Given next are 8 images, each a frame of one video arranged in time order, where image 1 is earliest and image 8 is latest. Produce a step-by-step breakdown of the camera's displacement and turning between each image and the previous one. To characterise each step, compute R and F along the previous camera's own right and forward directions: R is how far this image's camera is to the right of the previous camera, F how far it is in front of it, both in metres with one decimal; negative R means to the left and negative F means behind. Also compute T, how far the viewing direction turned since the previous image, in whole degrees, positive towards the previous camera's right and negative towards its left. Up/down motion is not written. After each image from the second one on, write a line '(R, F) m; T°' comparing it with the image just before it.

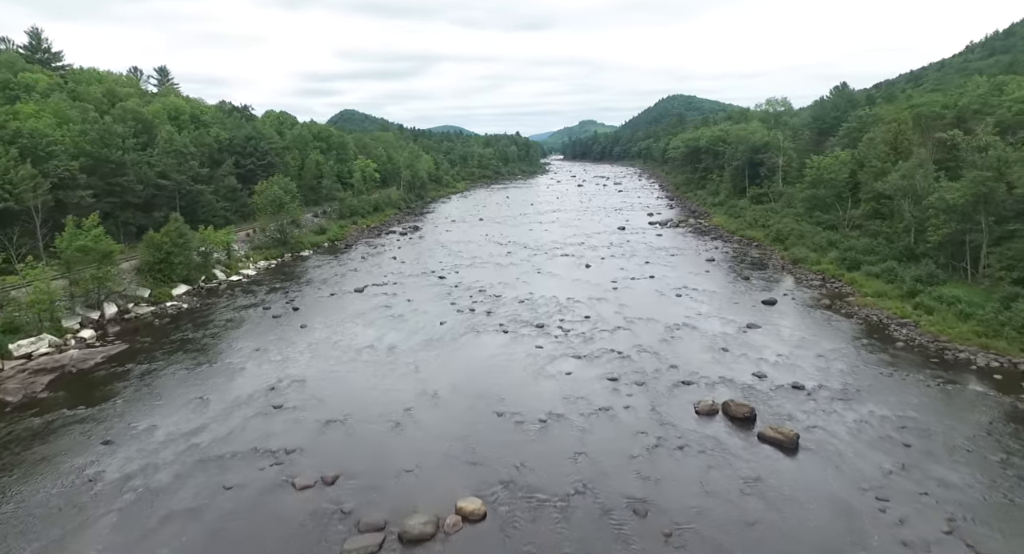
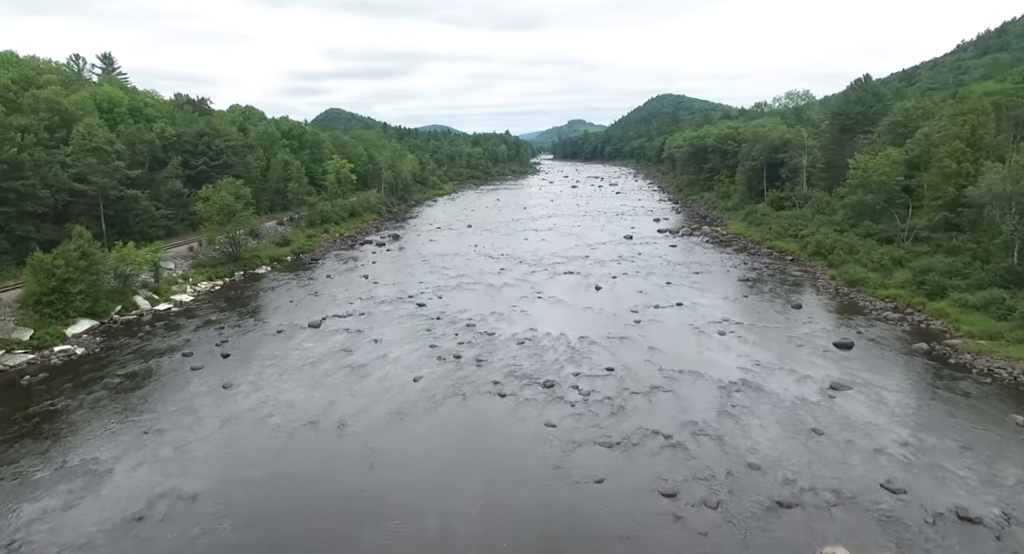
(-0.2, +6.5) m; +1°
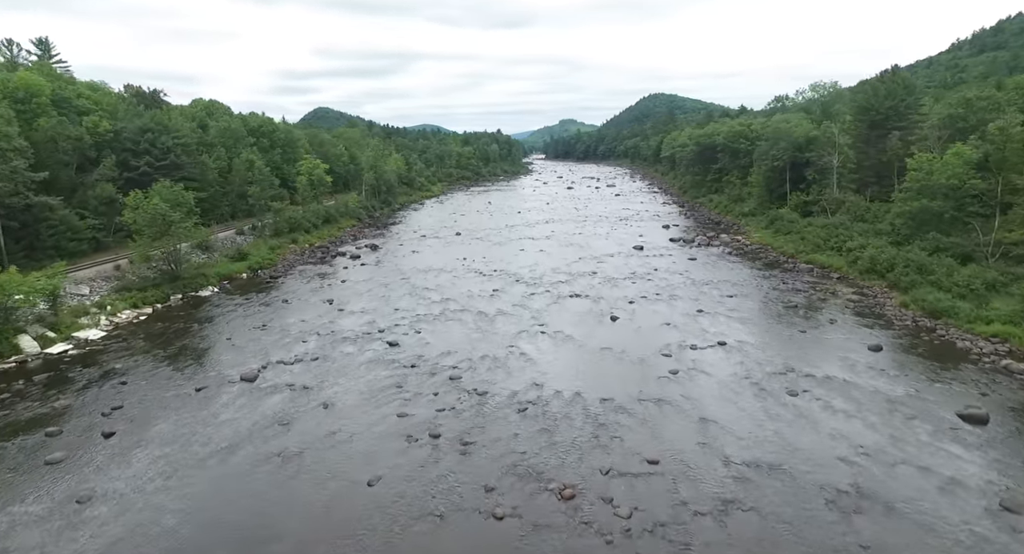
(-0.2, +6.1) m; +1°
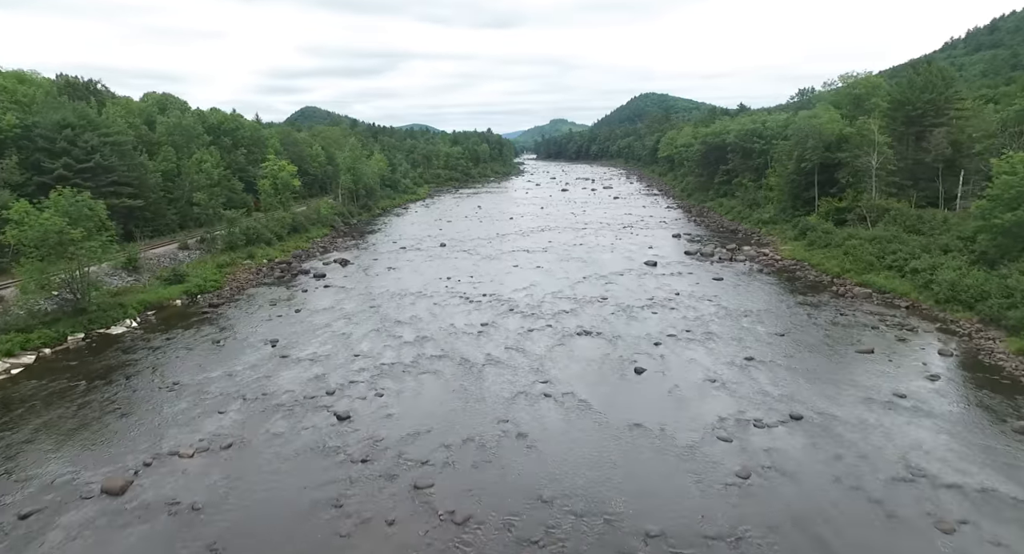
(-0.1, +6.3) m; +1°
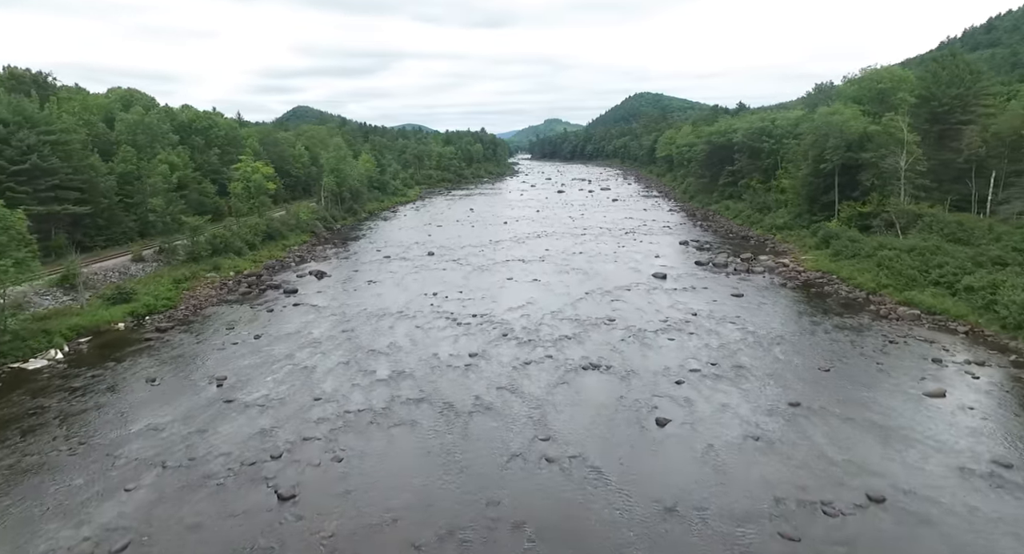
(0.0, +3.8) m; 0°
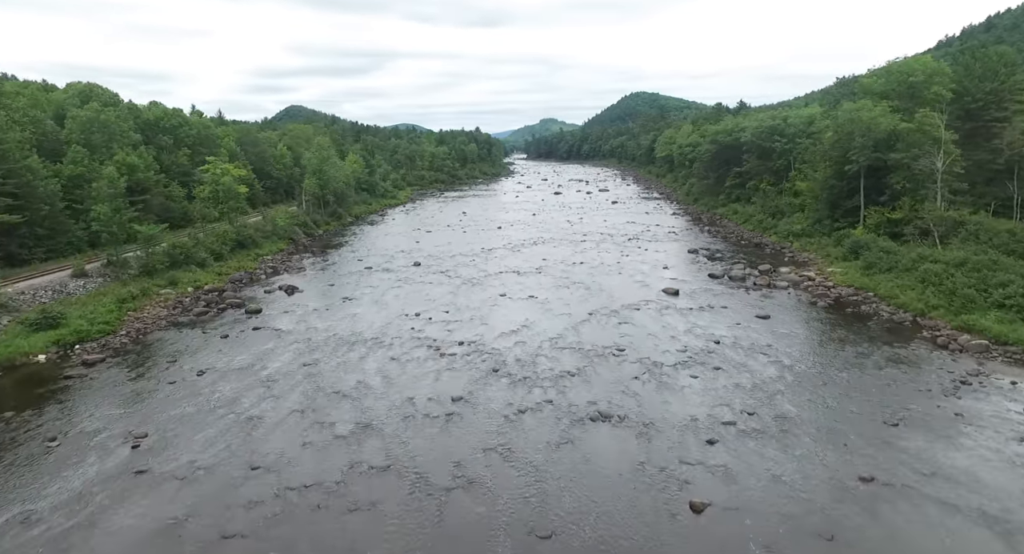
(+0.1, +3.9) m; 0°
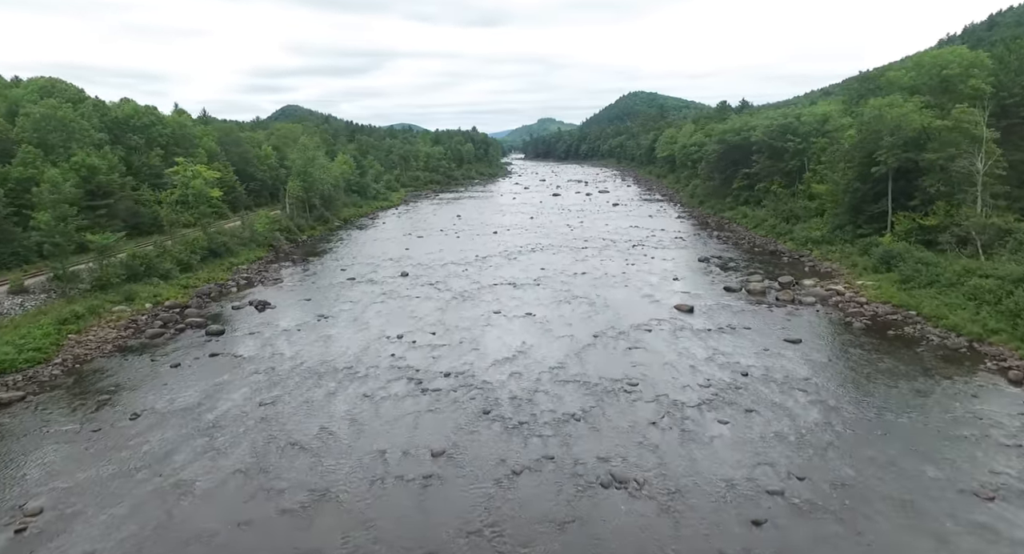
(+0.1, +3.3) m; 0°
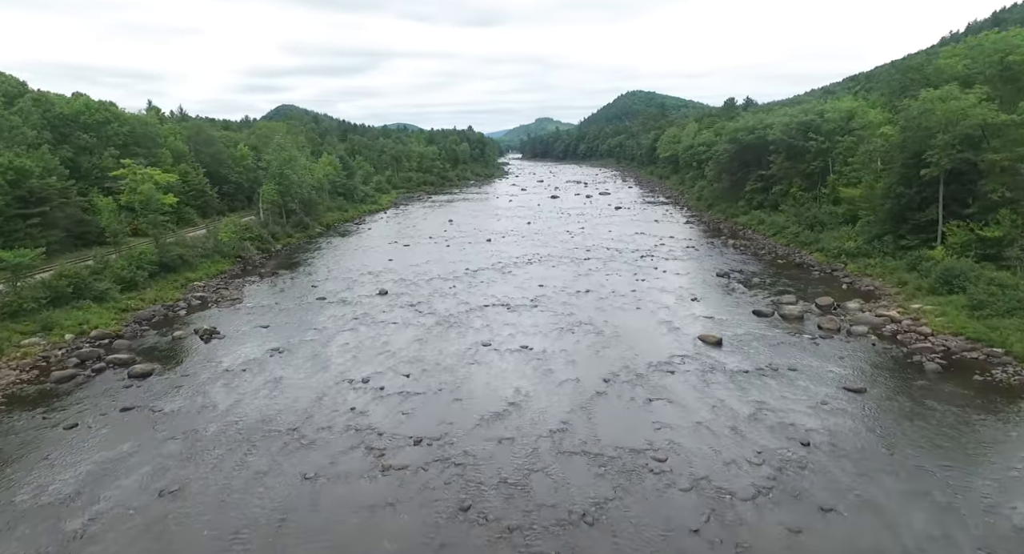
(+0.2, +4.7) m; 0°
